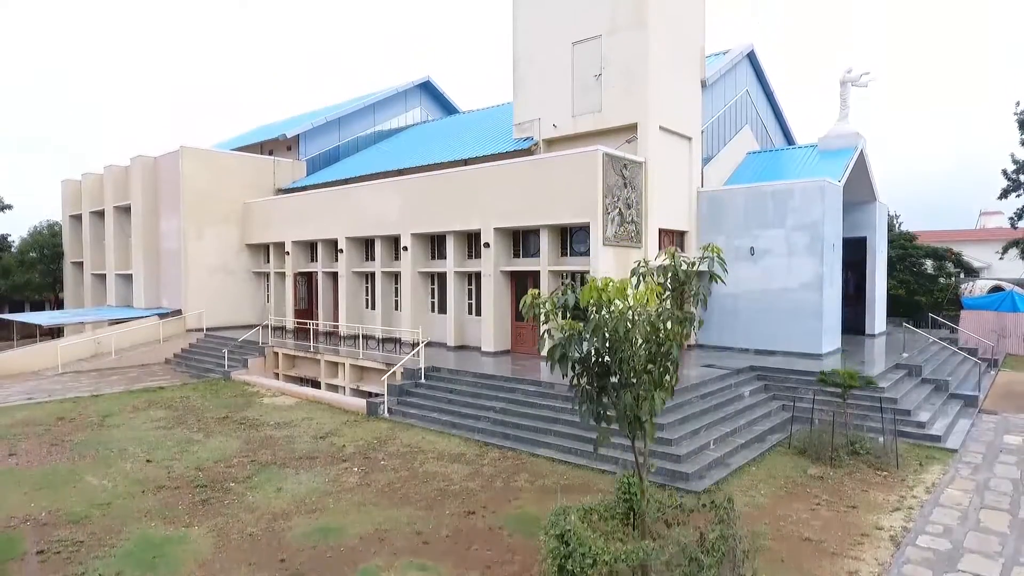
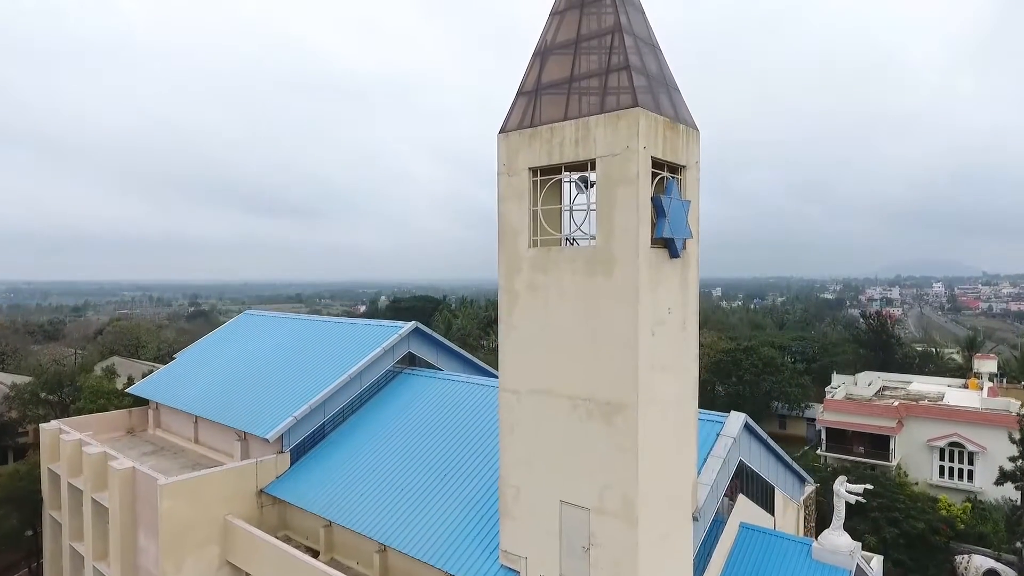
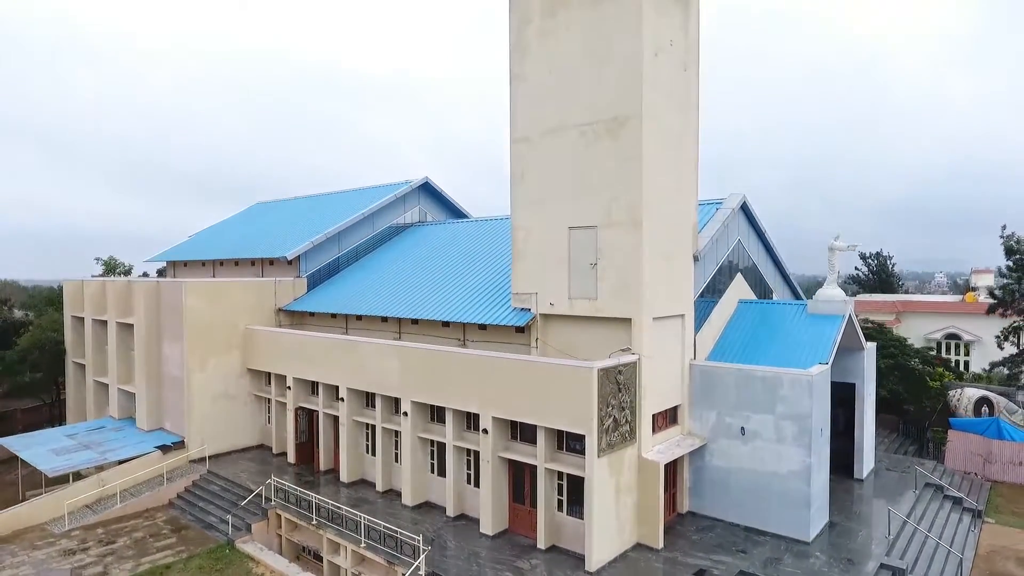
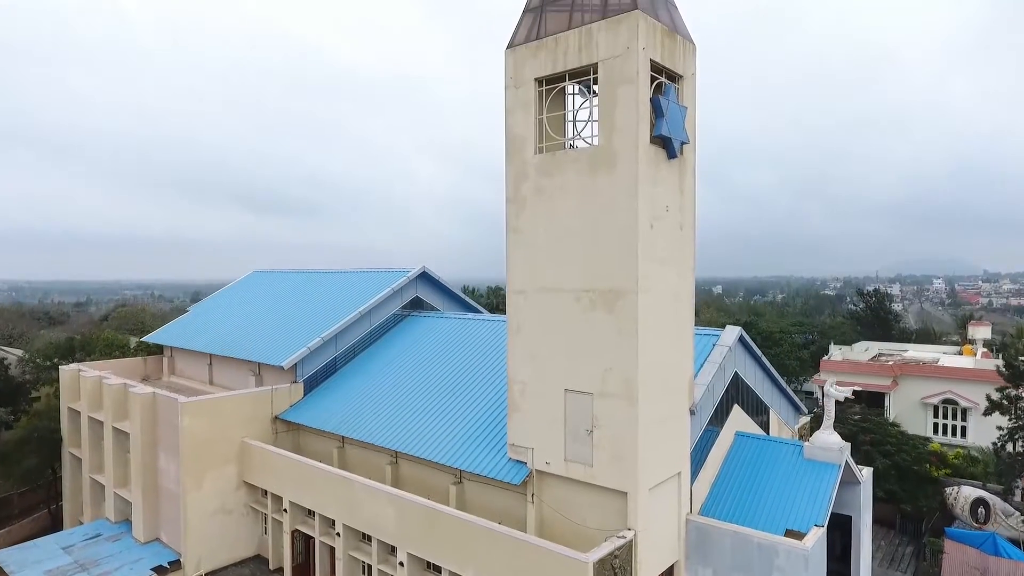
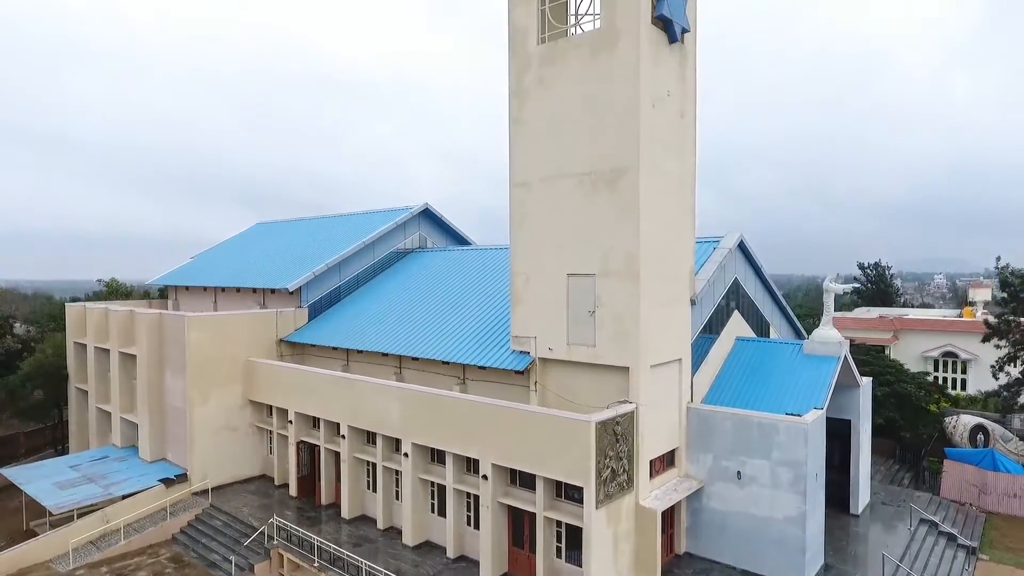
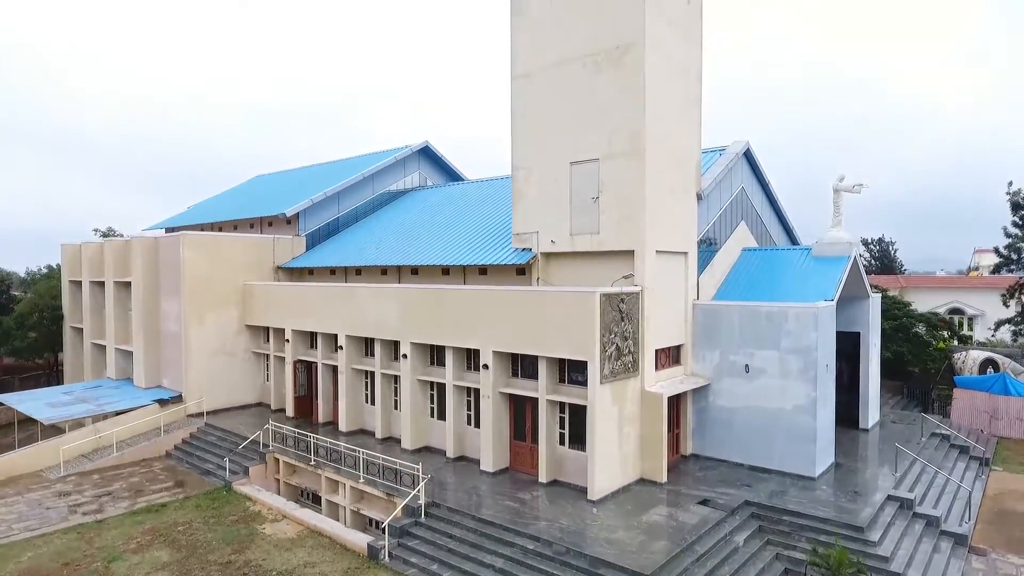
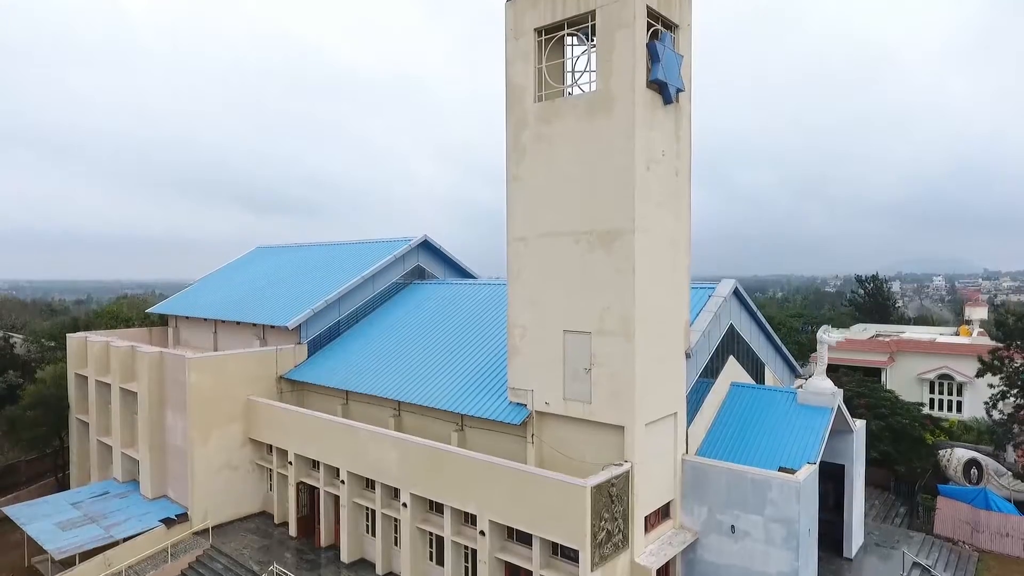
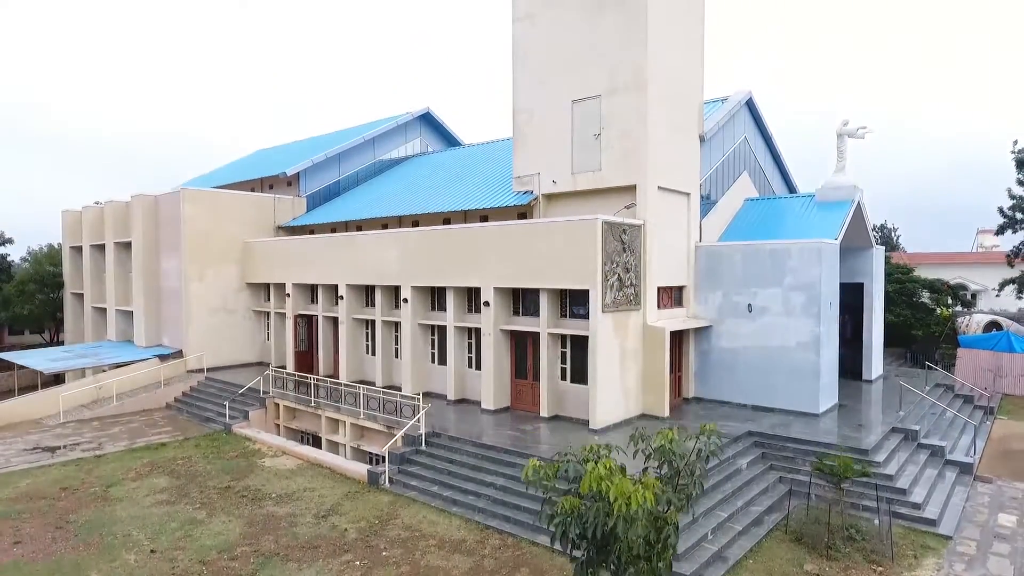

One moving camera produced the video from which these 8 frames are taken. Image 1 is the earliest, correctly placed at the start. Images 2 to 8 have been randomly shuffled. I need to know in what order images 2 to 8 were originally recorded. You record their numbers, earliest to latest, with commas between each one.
8, 6, 3, 5, 7, 4, 2
